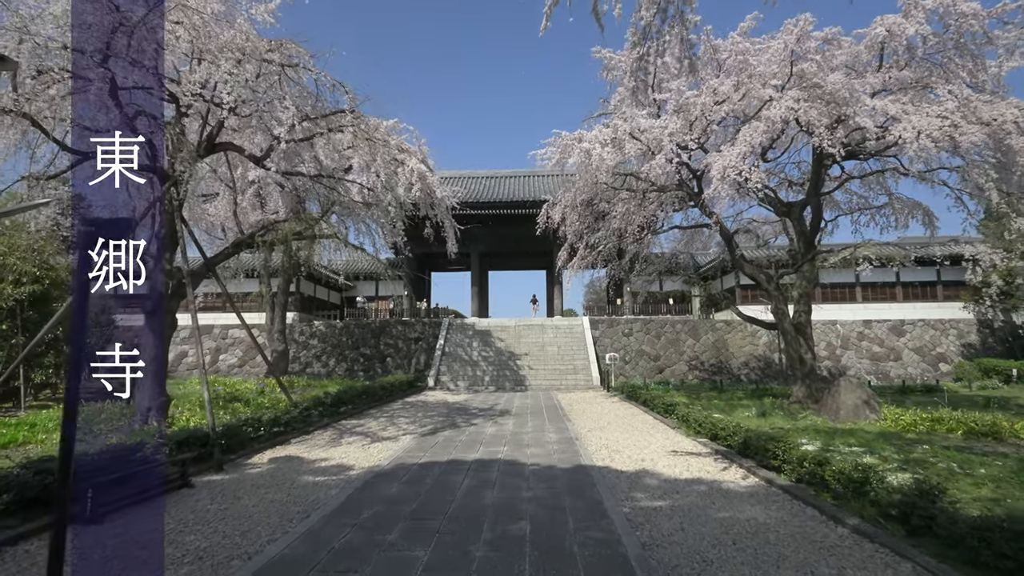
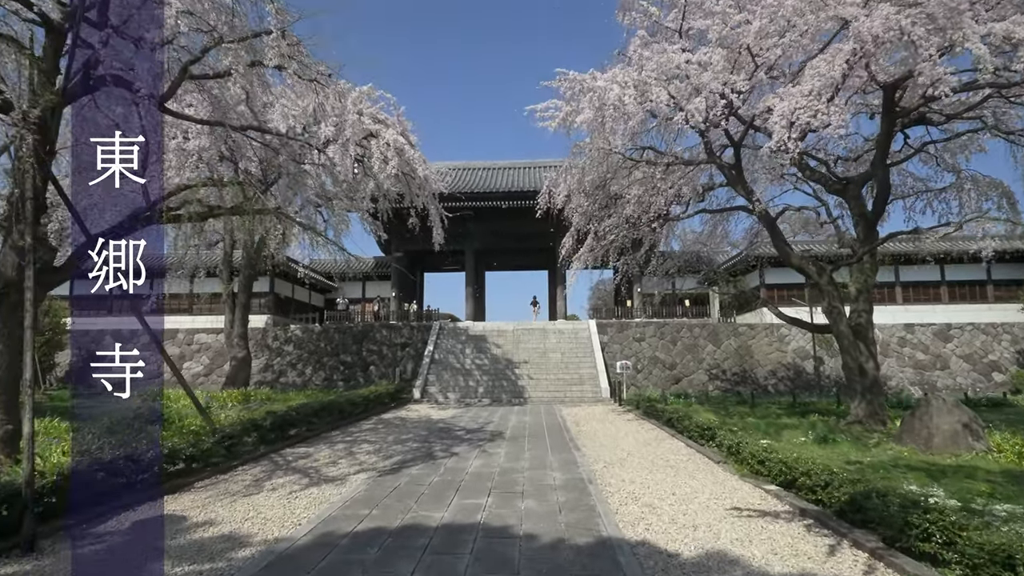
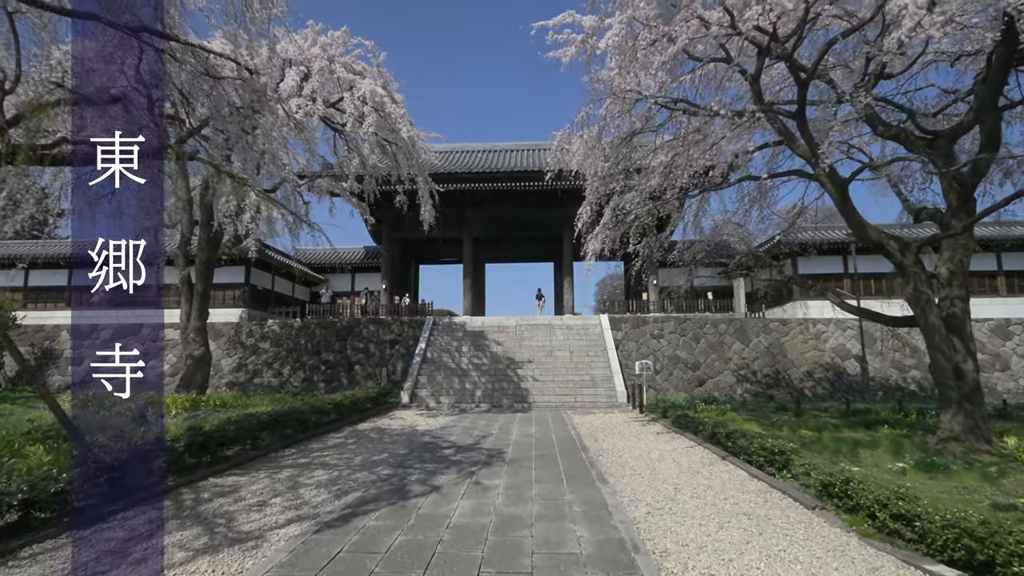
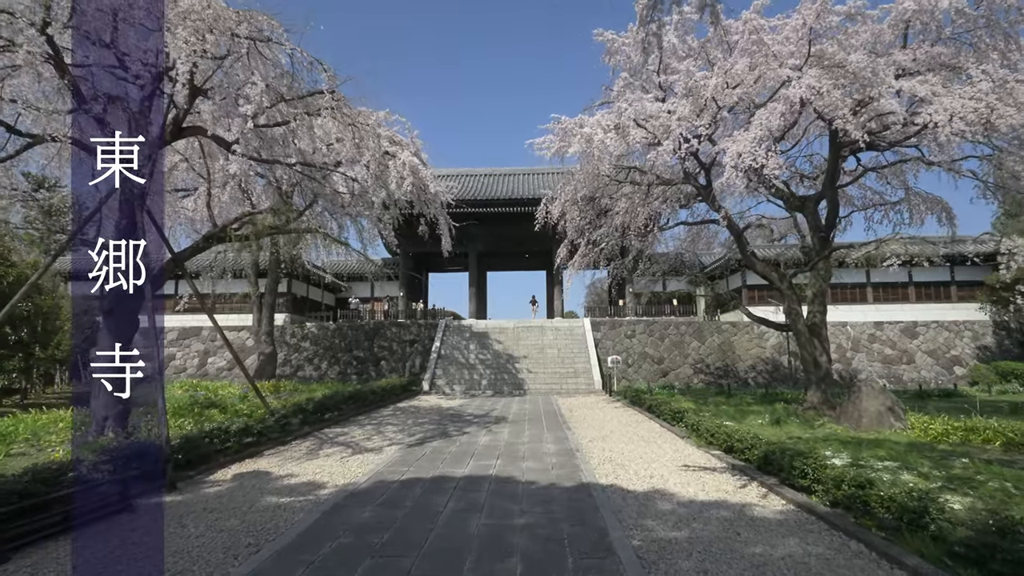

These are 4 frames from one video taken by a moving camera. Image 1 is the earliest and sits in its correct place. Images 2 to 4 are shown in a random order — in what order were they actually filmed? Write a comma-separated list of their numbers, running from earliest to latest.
4, 2, 3
